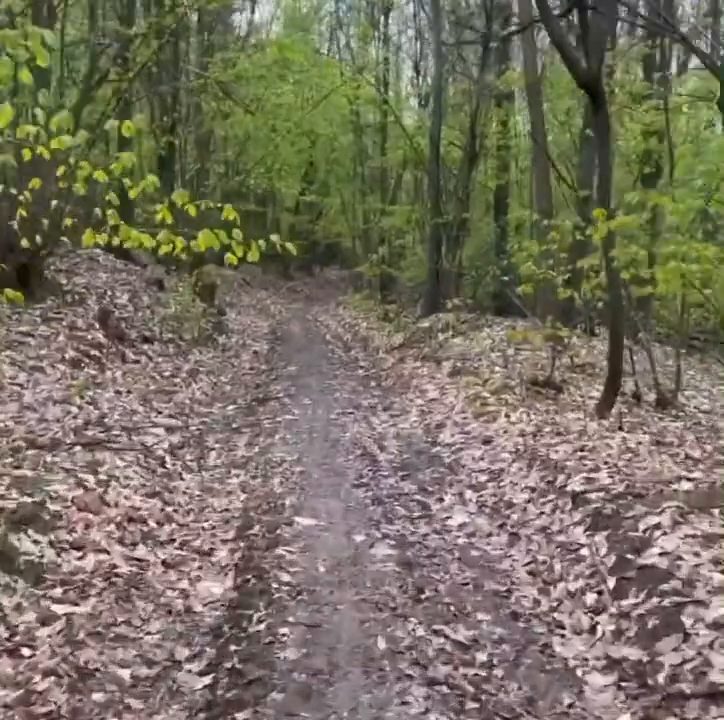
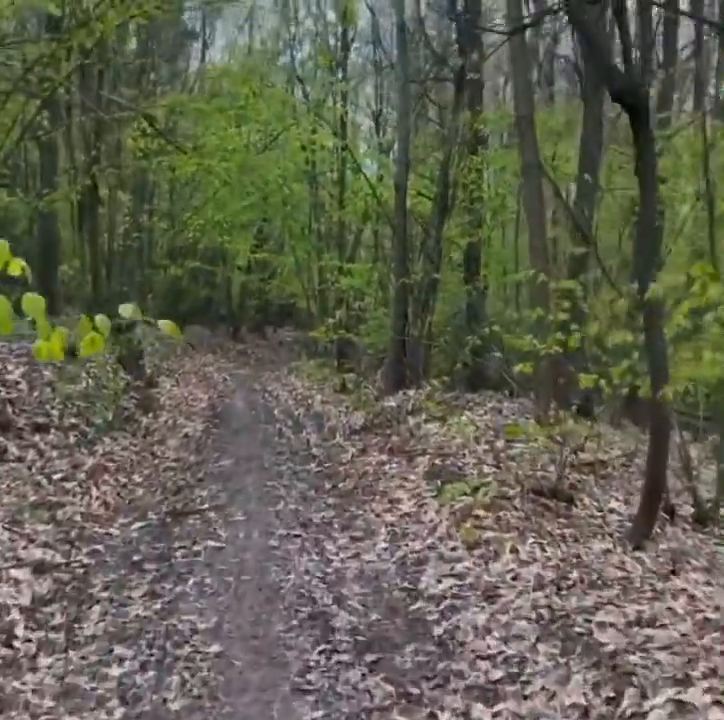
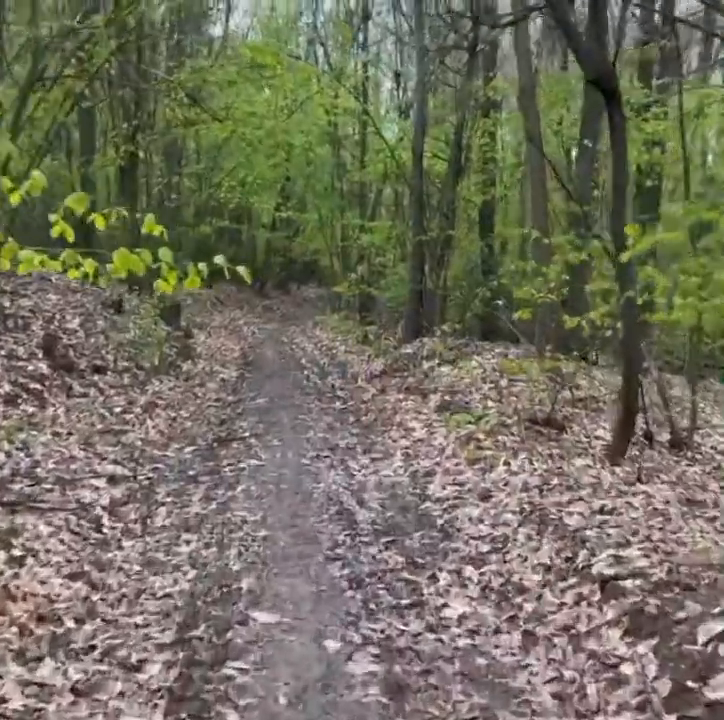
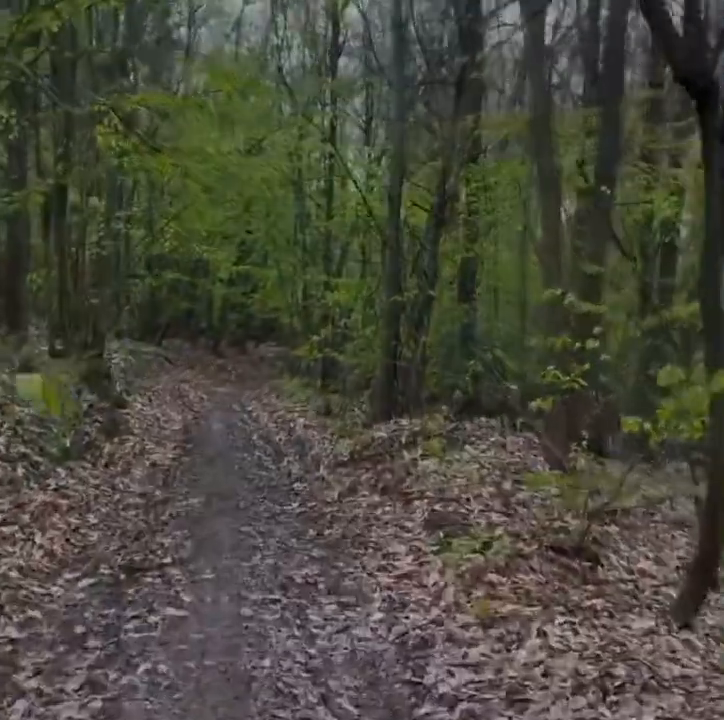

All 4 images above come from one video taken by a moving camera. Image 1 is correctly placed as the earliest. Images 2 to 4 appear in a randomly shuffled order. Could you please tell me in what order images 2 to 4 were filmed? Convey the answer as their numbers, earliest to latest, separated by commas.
3, 2, 4
